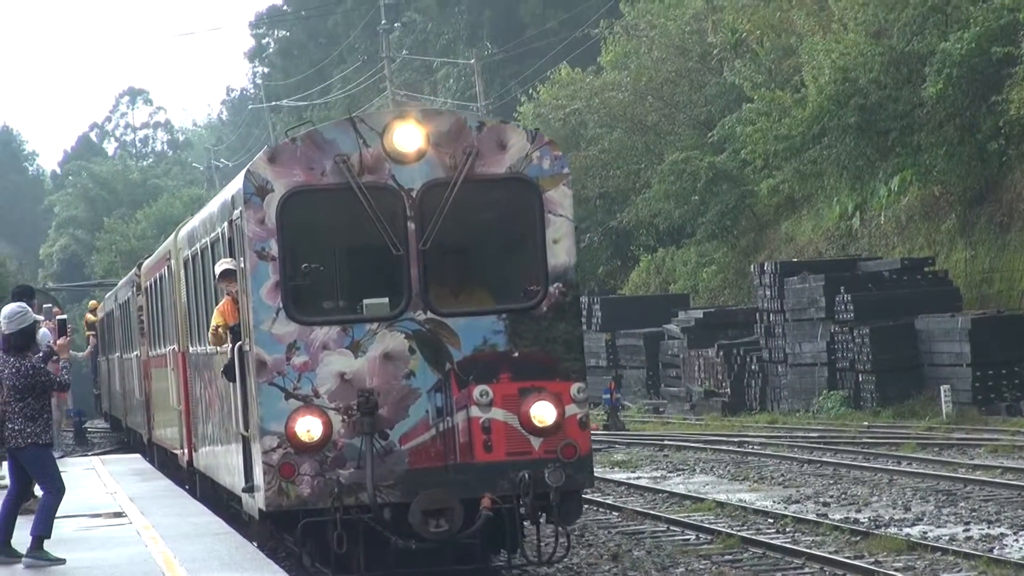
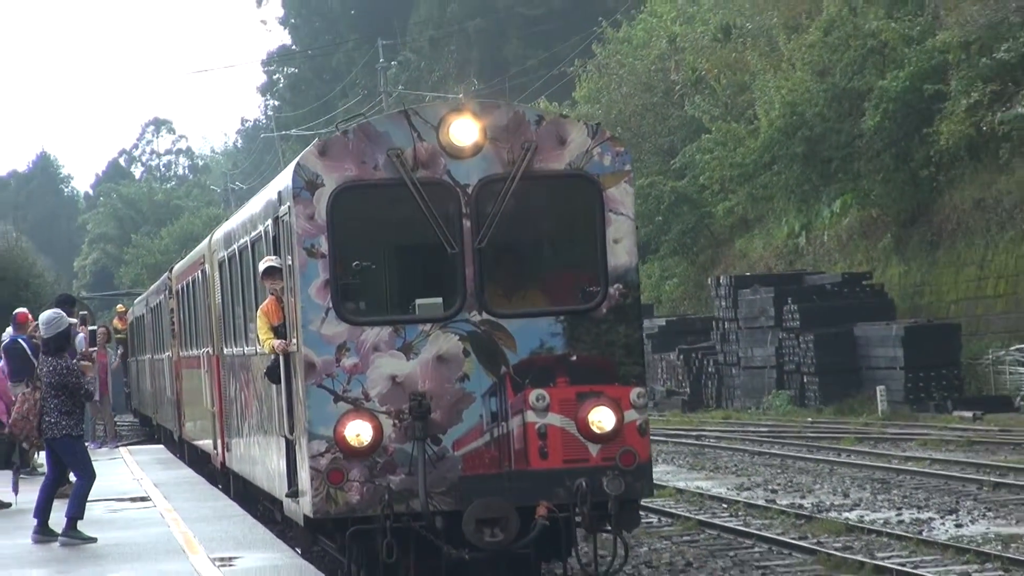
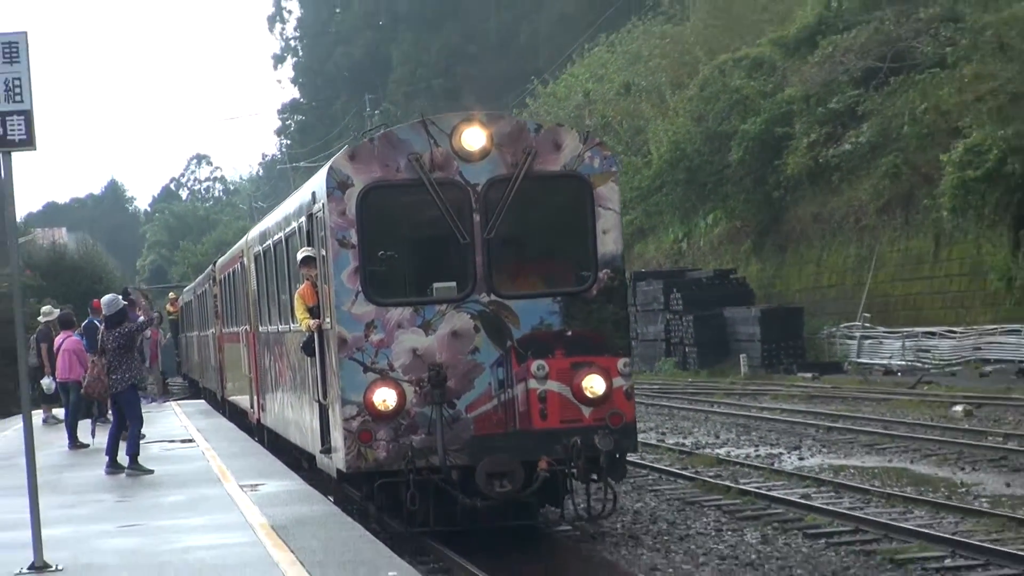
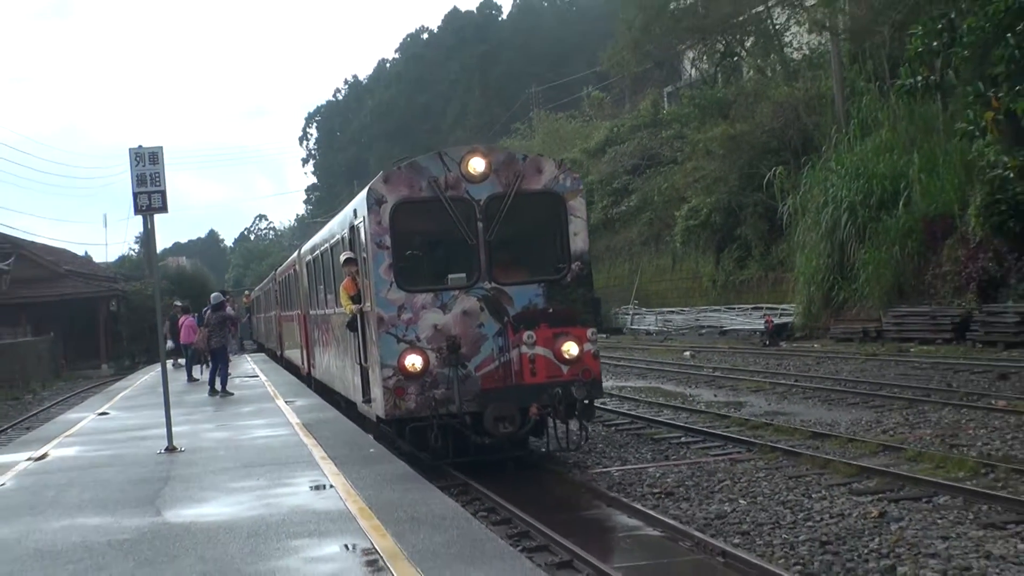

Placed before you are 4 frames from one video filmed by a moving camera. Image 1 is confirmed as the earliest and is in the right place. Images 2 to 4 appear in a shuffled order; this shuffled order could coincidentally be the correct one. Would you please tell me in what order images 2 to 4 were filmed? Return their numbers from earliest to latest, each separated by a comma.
2, 3, 4
